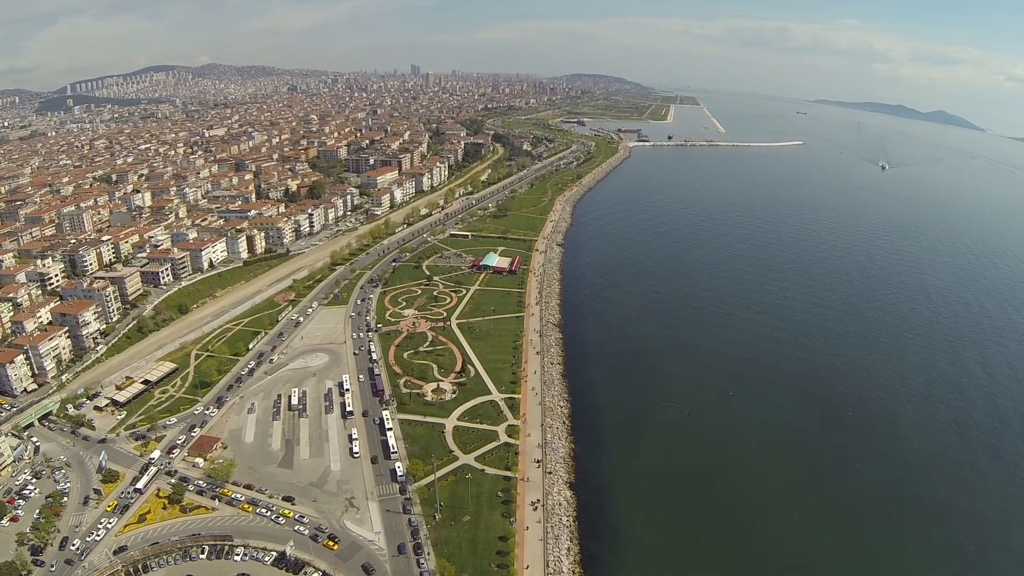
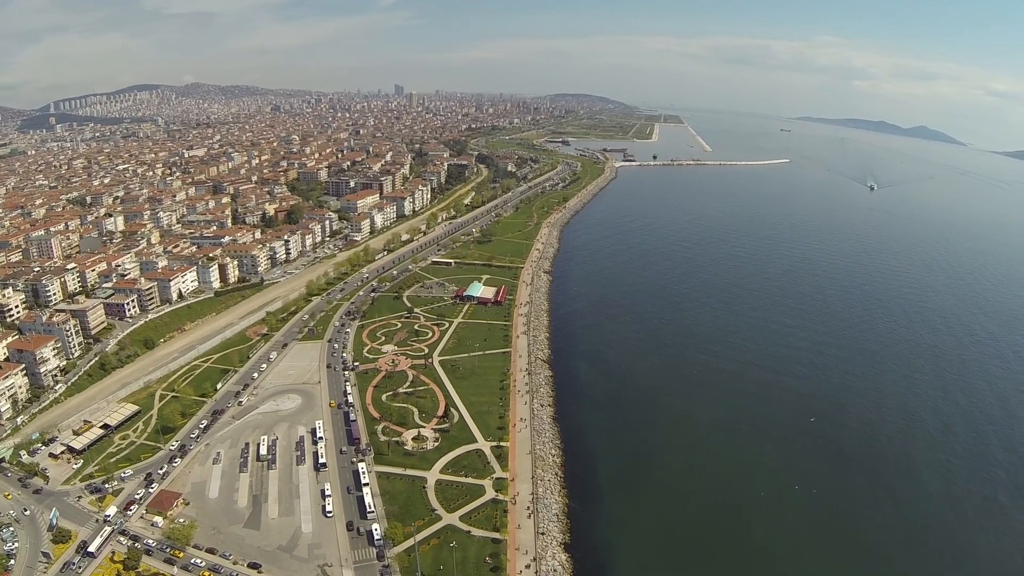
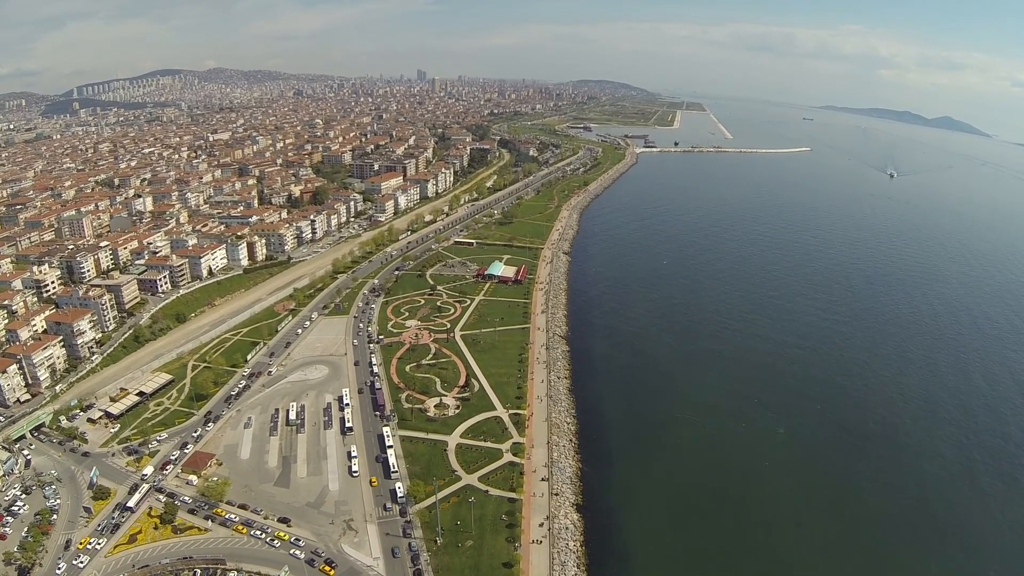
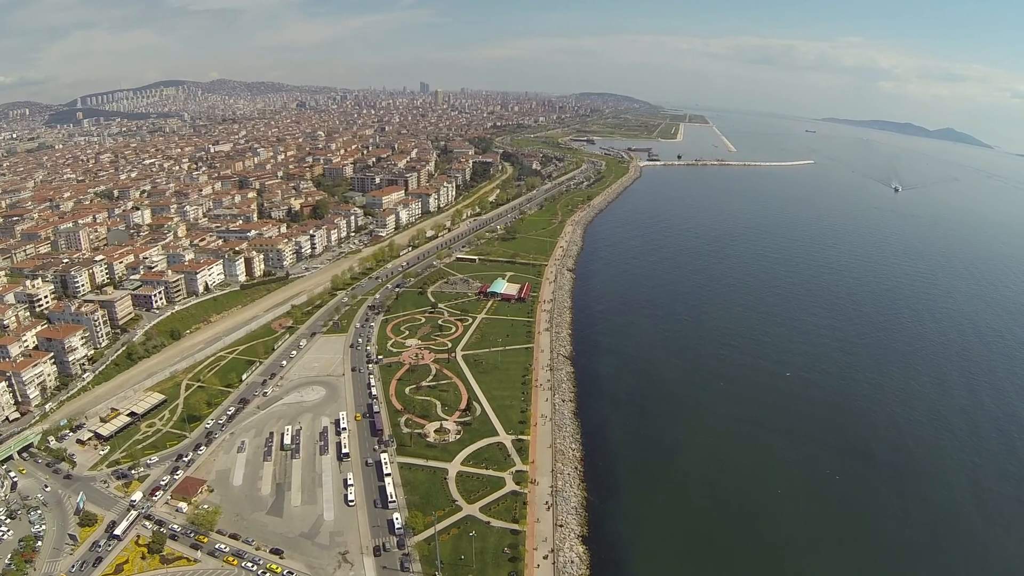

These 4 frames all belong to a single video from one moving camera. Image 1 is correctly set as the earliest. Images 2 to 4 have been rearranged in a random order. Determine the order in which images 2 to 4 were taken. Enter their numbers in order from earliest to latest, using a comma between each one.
3, 4, 2
